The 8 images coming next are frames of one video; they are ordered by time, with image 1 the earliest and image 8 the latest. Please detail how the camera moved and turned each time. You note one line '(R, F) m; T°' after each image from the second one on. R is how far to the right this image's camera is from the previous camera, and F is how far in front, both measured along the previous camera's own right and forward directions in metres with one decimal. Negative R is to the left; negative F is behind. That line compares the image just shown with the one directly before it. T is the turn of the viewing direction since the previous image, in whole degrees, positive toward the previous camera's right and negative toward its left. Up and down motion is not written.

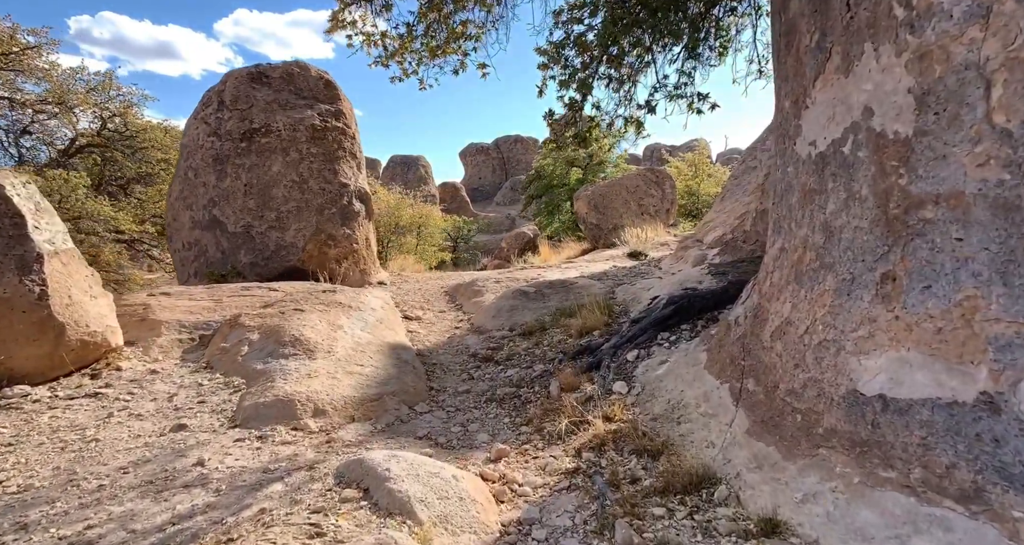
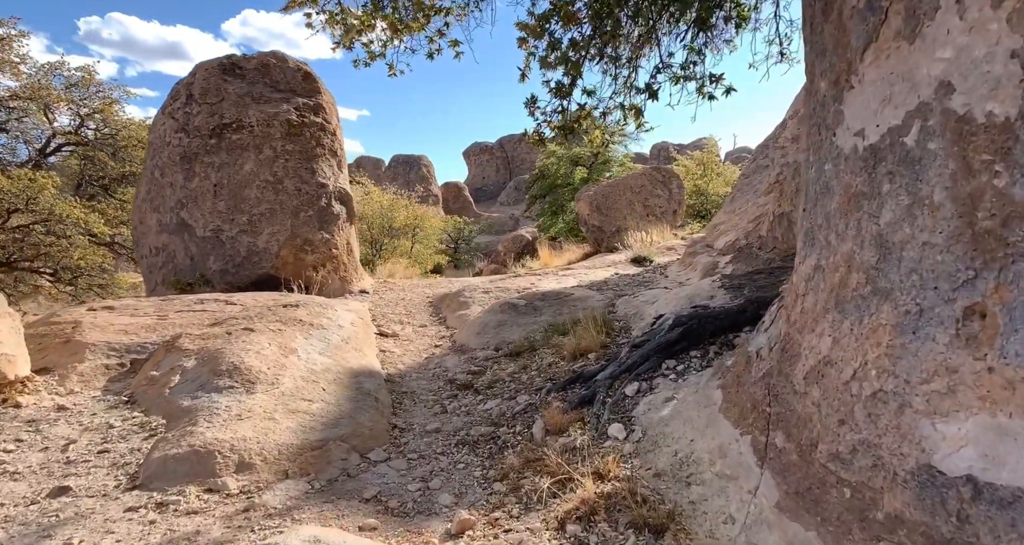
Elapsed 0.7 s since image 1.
(+0.1, +0.6) m; -1°
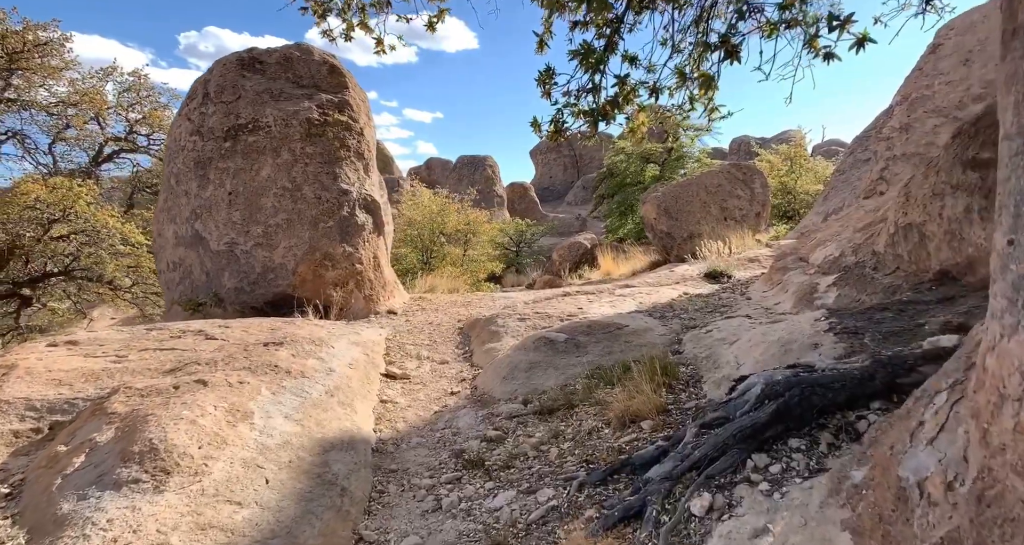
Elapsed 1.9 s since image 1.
(+0.2, +1.0) m; -7°
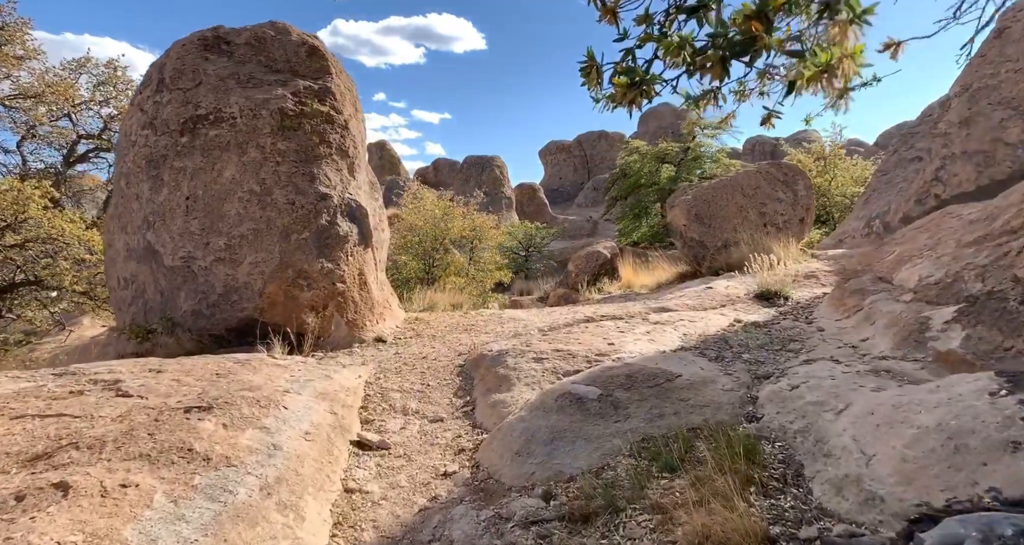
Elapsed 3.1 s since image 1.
(0.0, +1.0) m; -1°
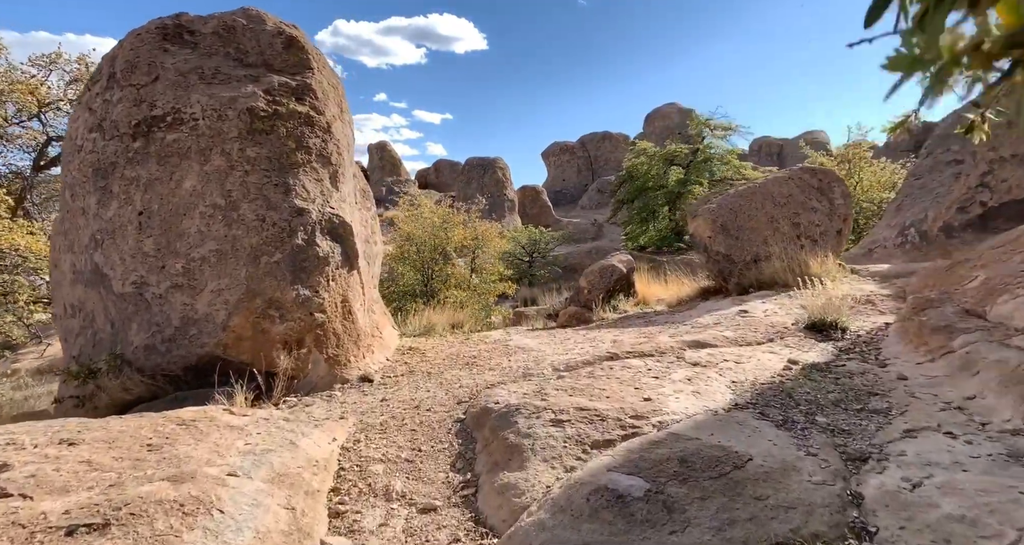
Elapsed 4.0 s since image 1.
(-0.1, +0.8) m; 0°
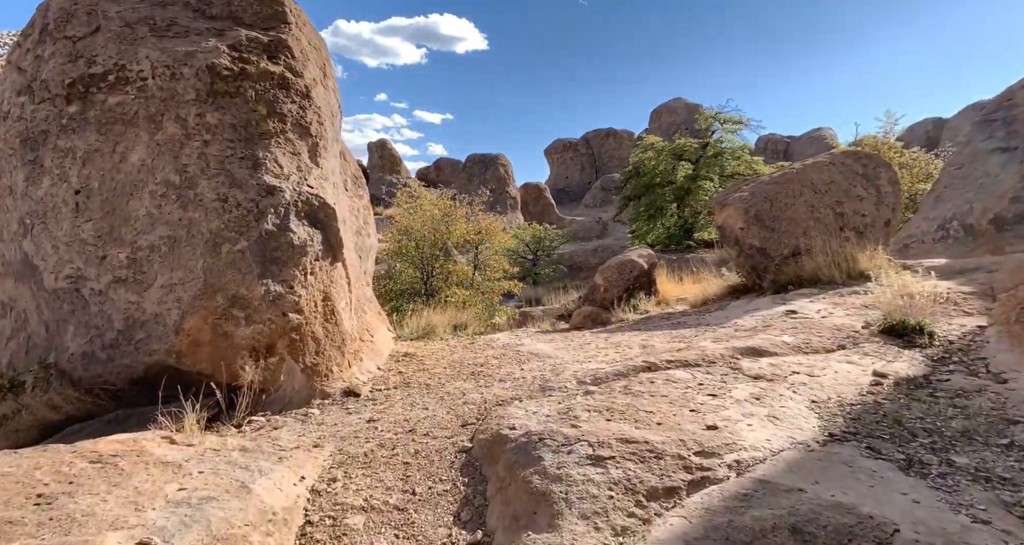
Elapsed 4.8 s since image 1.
(-0.1, +0.8) m; 0°
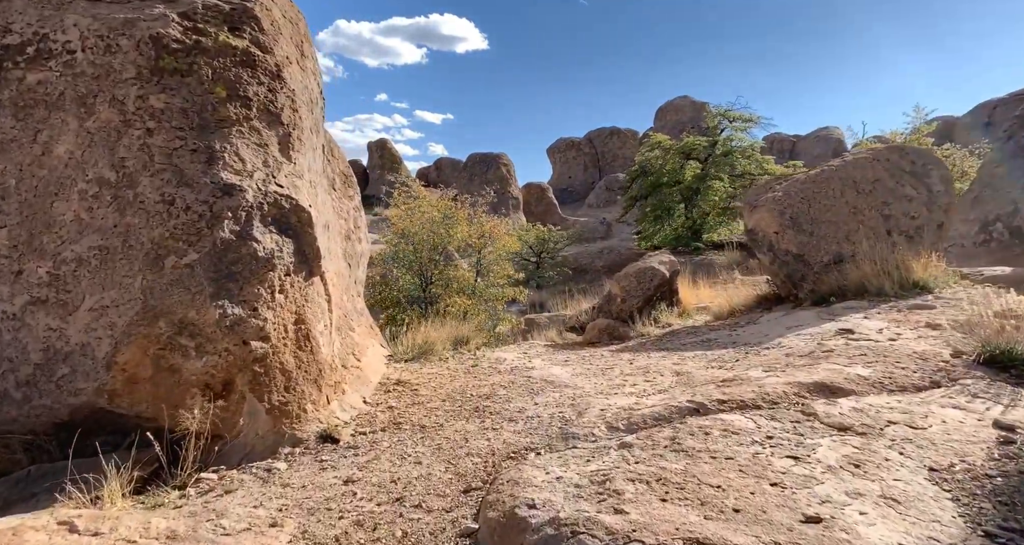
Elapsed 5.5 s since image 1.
(-0.1, +0.7) m; 0°
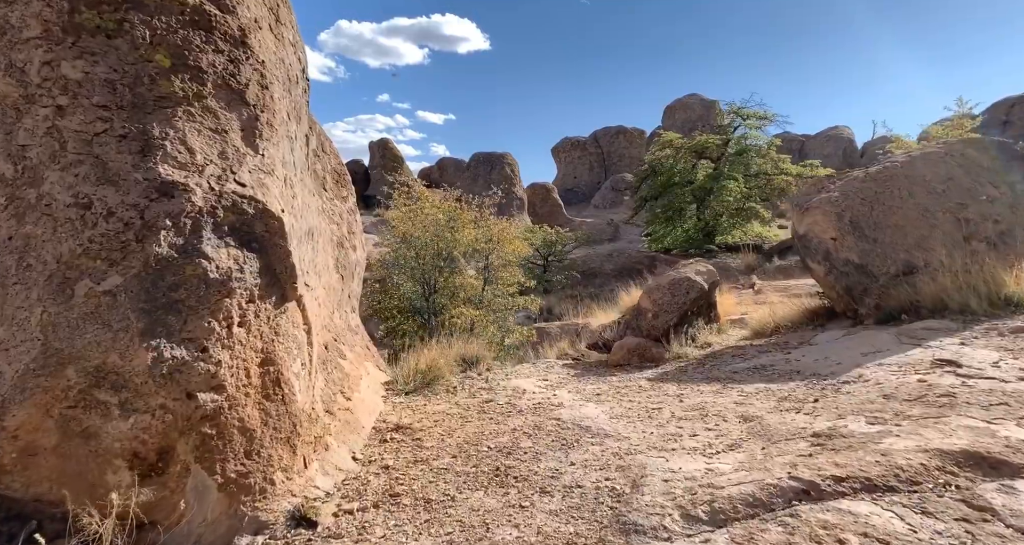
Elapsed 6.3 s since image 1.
(-0.1, +0.8) m; 0°
